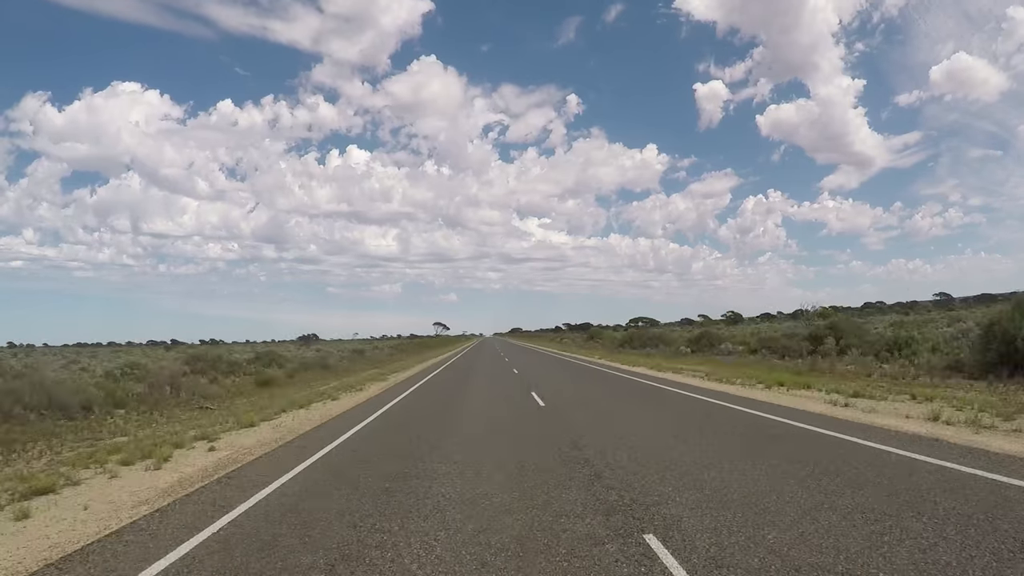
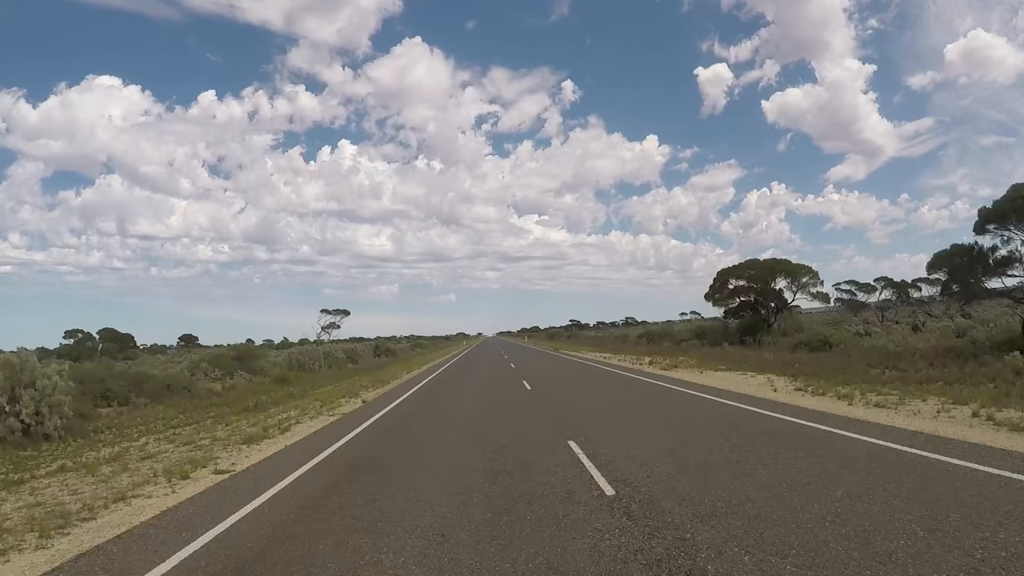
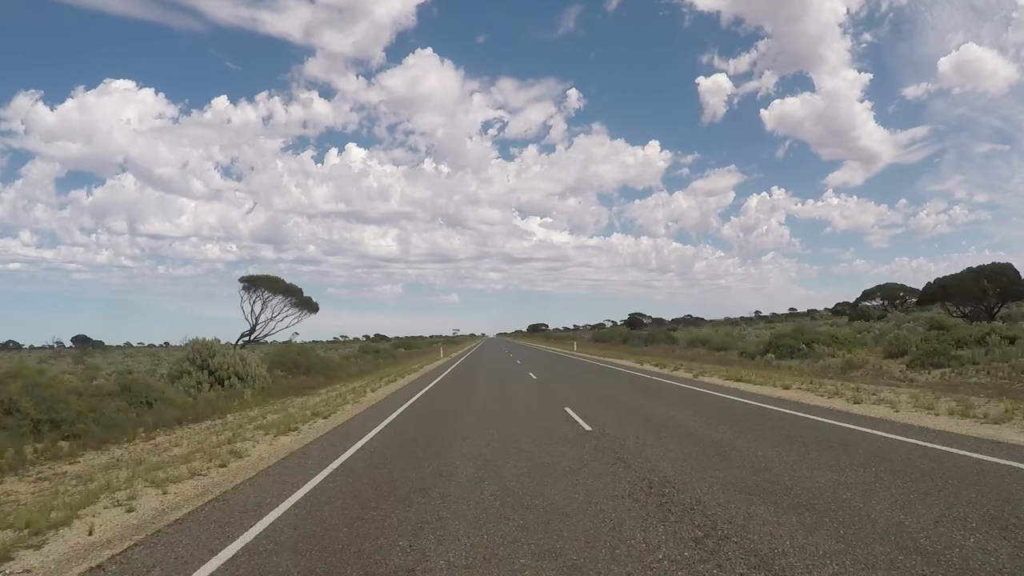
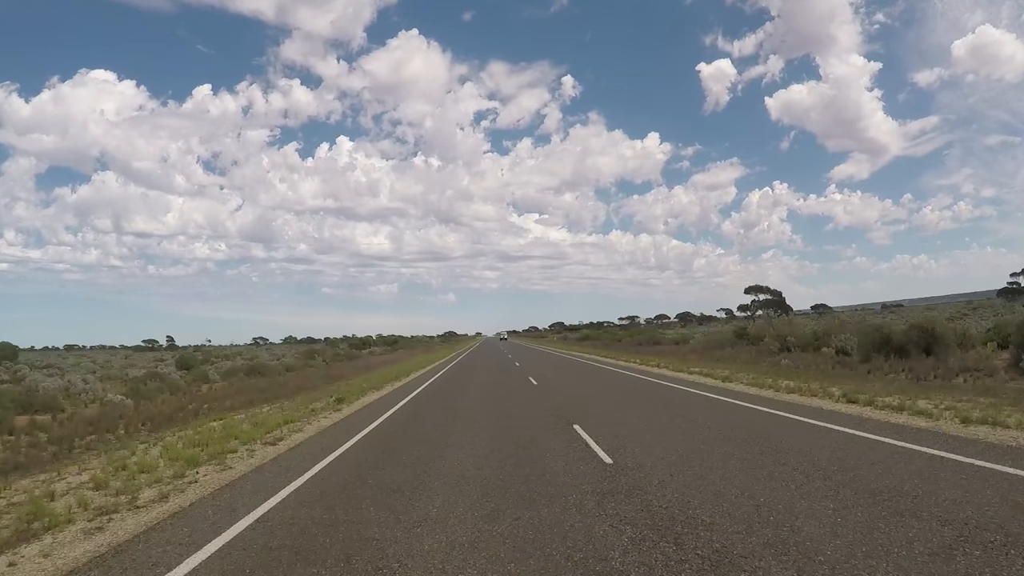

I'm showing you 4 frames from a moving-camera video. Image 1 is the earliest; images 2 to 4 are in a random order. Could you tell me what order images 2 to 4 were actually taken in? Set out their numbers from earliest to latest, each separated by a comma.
3, 2, 4
